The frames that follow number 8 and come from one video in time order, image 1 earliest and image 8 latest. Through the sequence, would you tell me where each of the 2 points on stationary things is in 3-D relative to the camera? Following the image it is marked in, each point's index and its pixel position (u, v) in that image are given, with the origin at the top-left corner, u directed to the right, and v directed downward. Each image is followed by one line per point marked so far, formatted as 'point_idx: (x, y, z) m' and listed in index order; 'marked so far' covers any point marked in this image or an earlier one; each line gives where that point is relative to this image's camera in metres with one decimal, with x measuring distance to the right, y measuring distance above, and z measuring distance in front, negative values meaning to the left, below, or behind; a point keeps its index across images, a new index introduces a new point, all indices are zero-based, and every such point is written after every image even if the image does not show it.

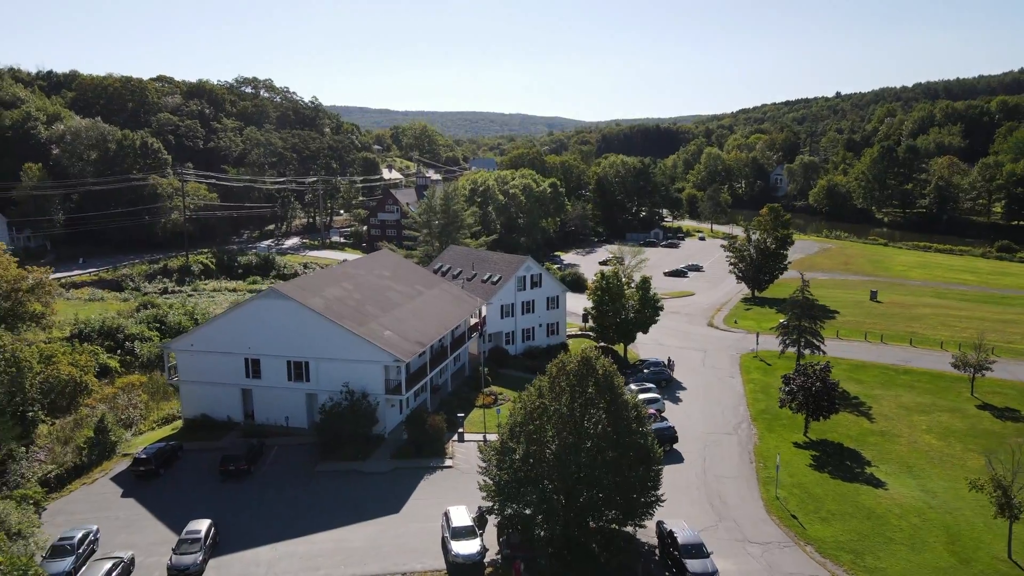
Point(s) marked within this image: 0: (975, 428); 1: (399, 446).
0: (+11.1, -3.3, +15.2) m
1: (-2.5, -3.6, +14.5) m
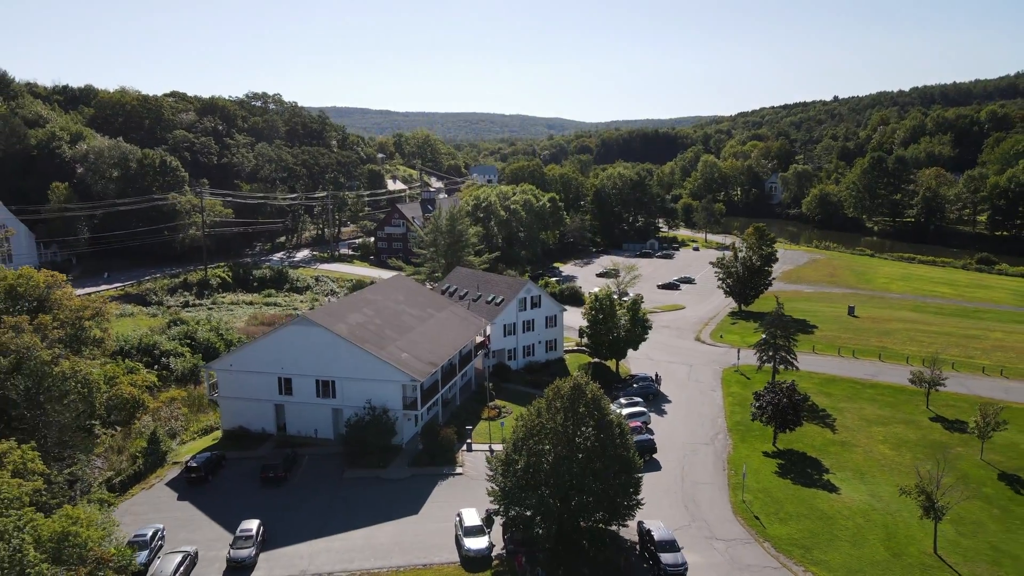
0: (+11.2, -4.1, +17.2) m
1: (-2.5, -4.3, +16.4) m
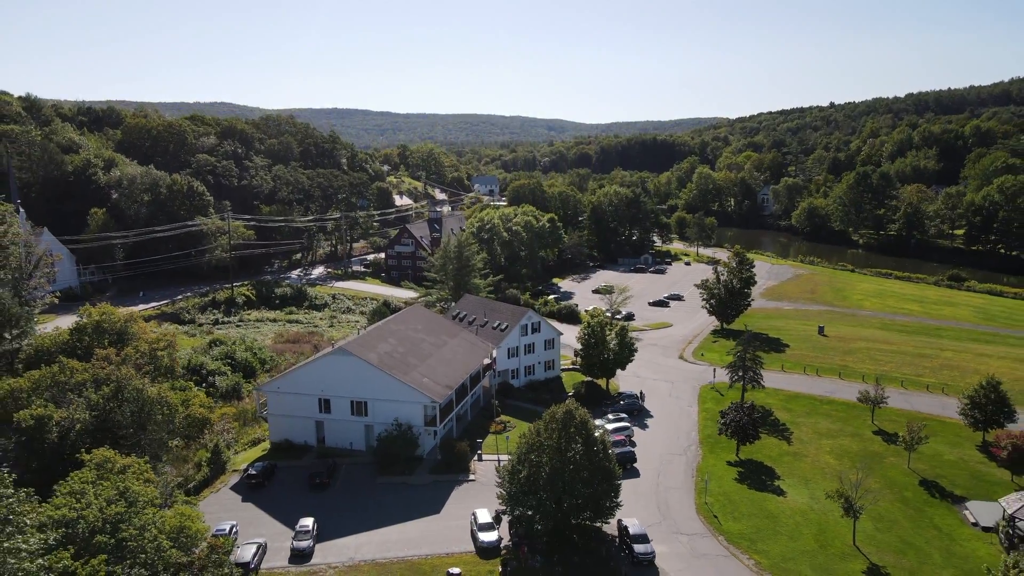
0: (+11.3, -5.2, +20.3) m
1: (-2.3, -5.4, +19.6) m
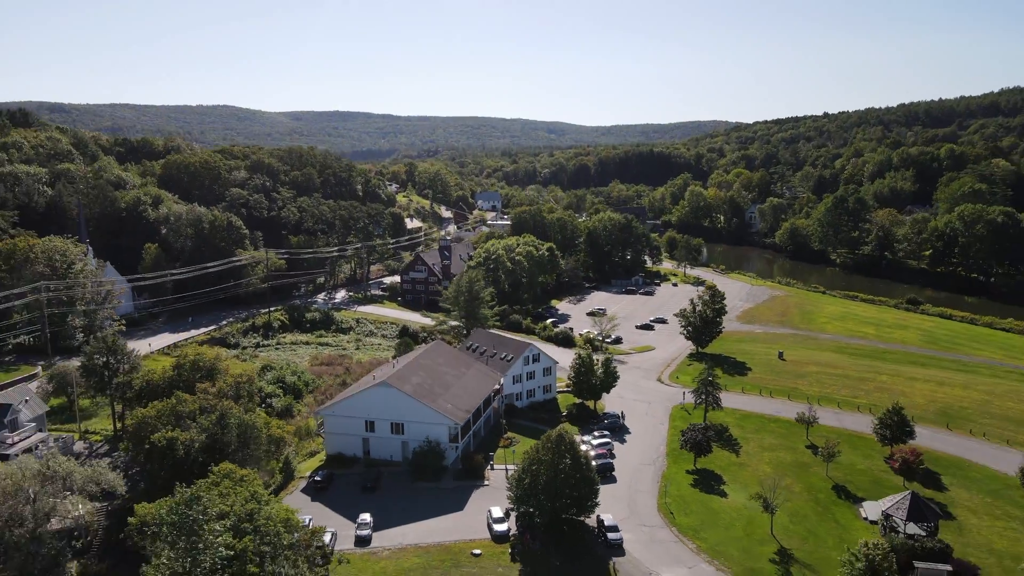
0: (+11.5, -7.0, +25.8) m
1: (-2.1, -7.3, +25.1) m
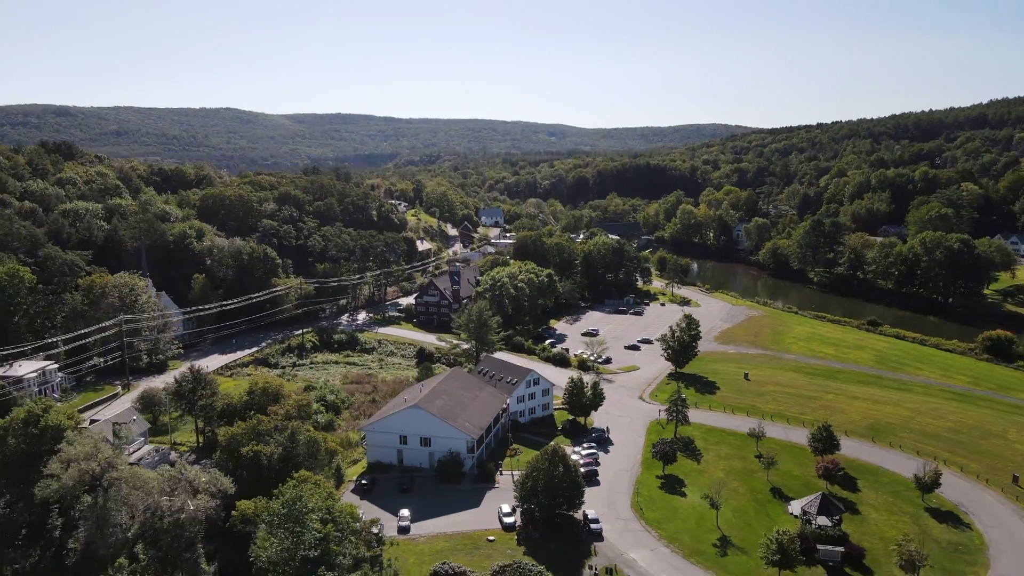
0: (+11.8, -9.1, +32.1) m
1: (-1.9, -9.3, +31.4) m
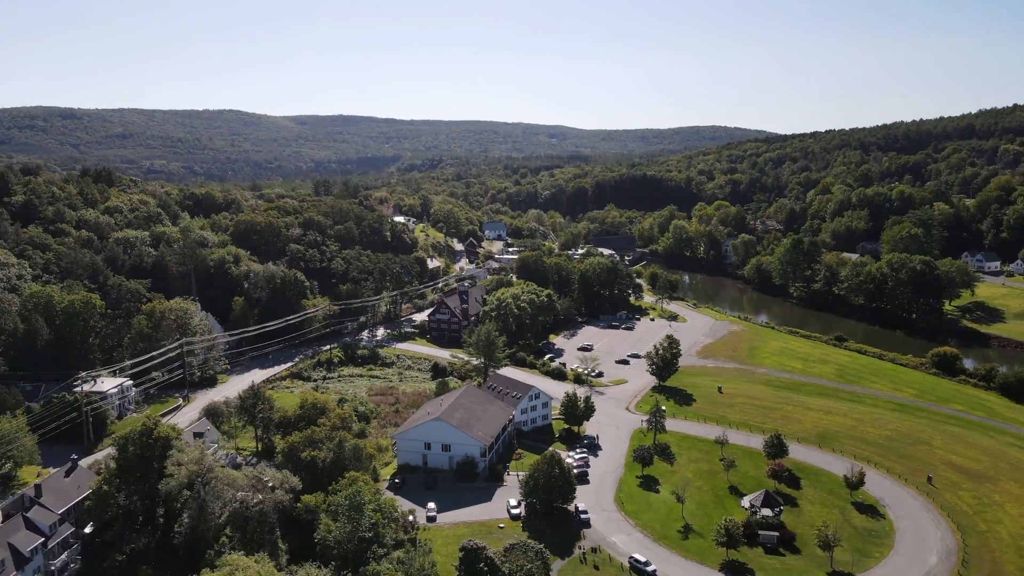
0: (+12.1, -11.1, +38.9) m
1: (-1.6, -11.3, +38.2) m
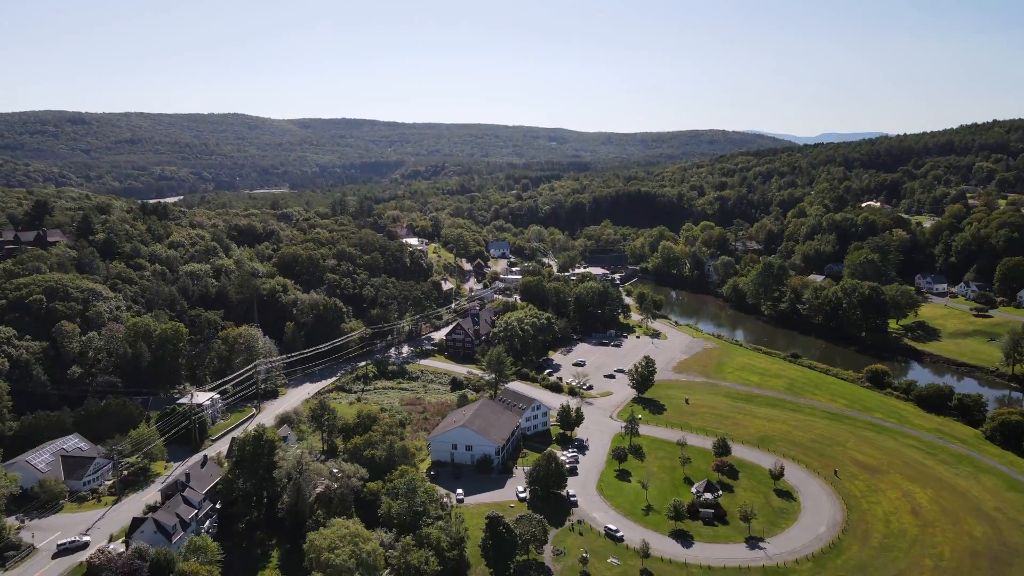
0: (+12.7, -14.1, +50.7) m
1: (-1.0, -14.3, +50.0) m
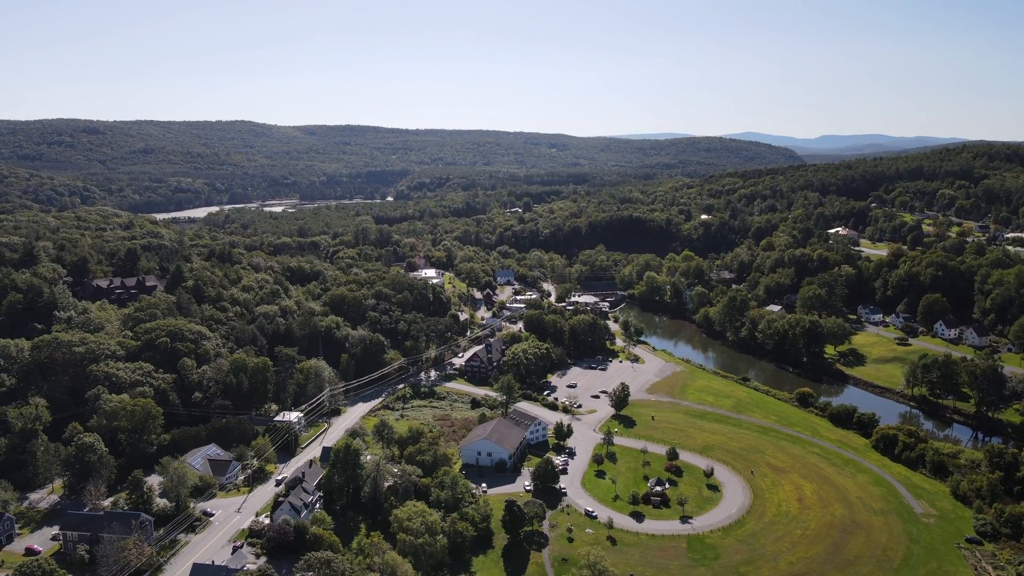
0: (+13.6, -19.7, +70.1) m
1: (-0.1, -19.9, +69.4) m
